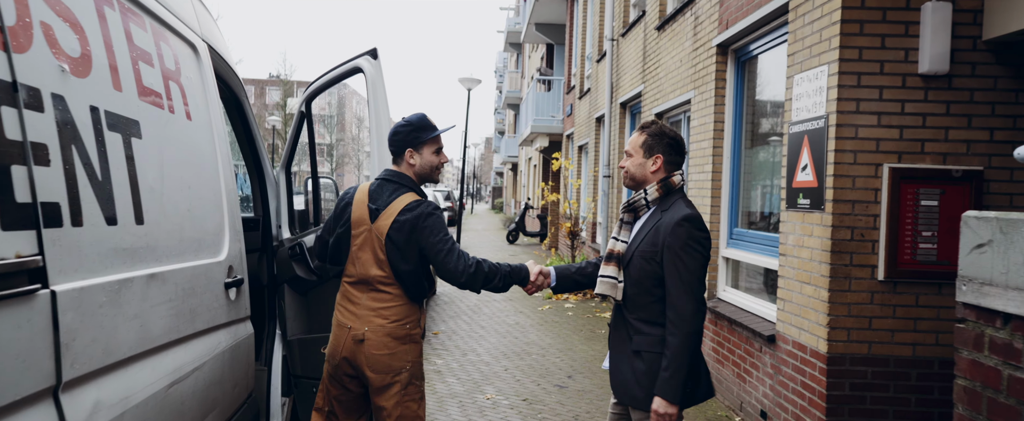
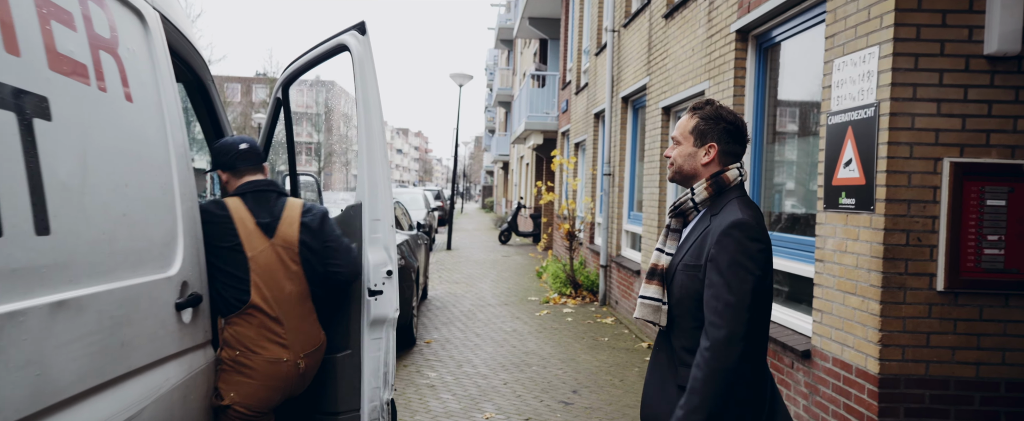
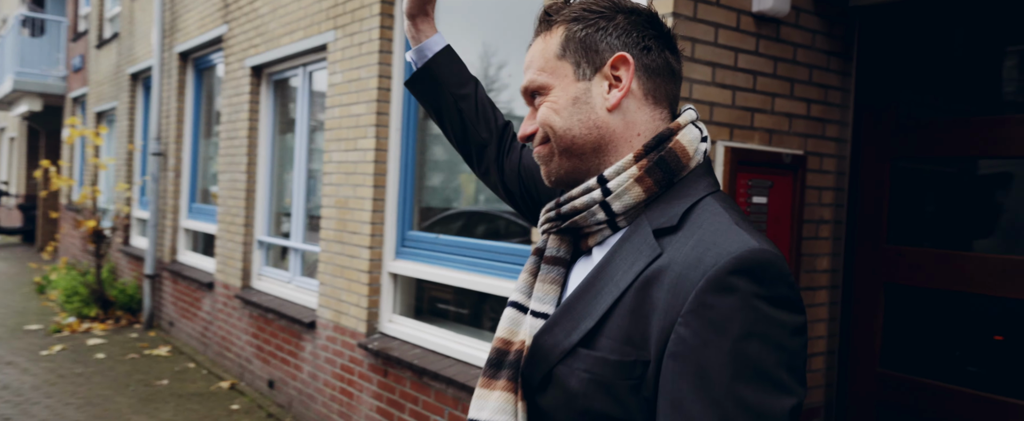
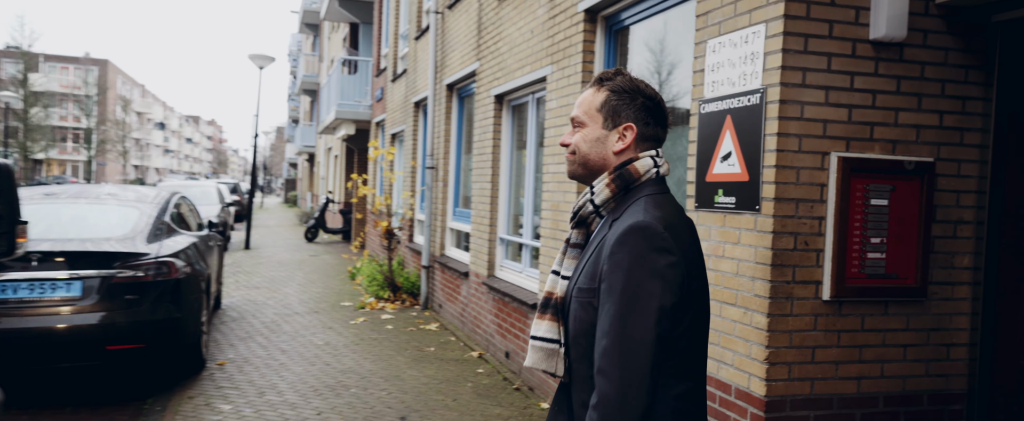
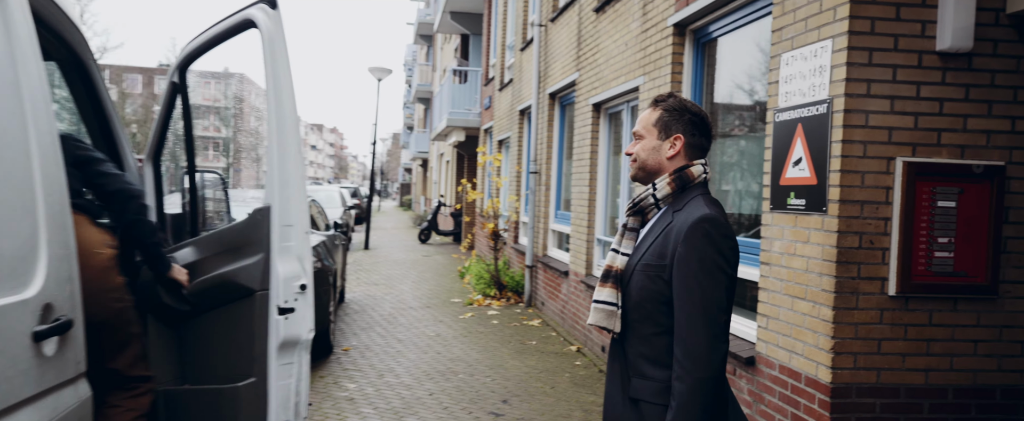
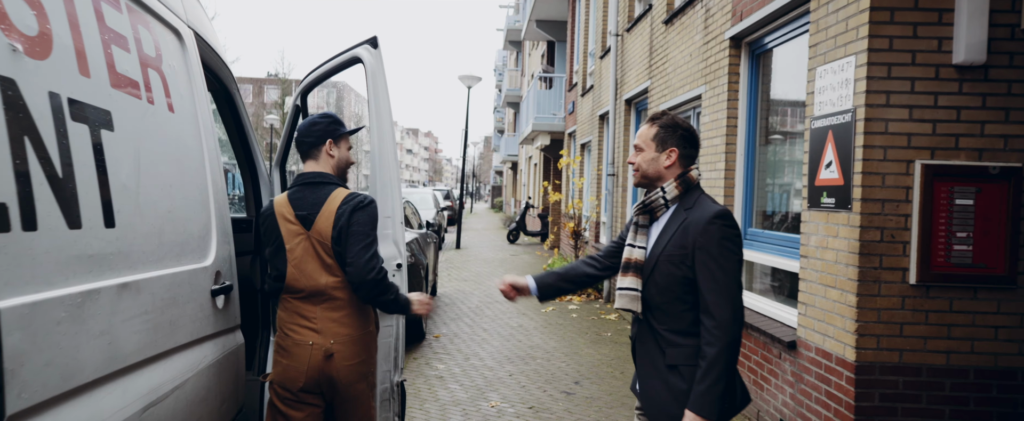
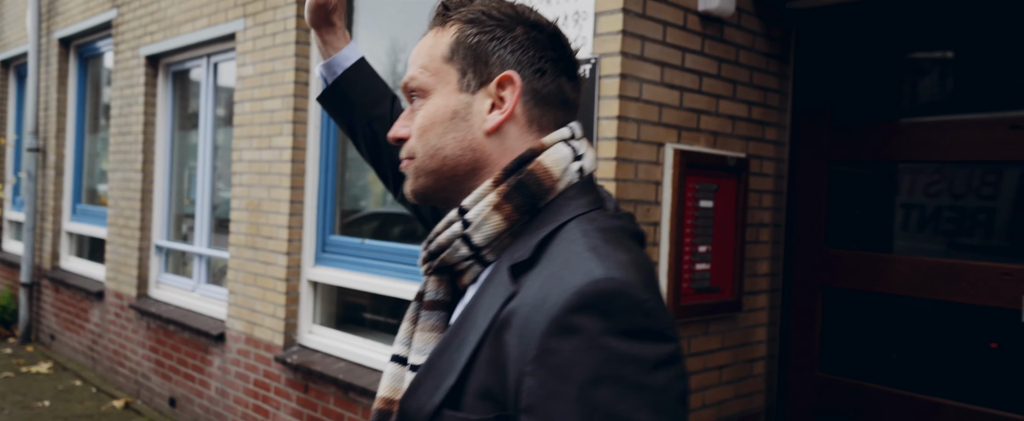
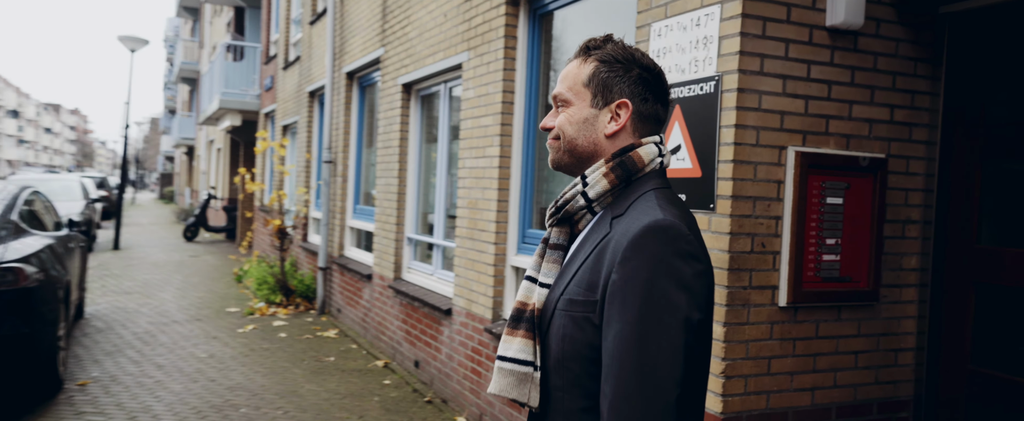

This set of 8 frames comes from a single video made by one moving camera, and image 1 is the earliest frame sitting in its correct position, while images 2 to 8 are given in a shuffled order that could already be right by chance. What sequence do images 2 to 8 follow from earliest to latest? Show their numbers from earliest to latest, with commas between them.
6, 2, 5, 4, 8, 3, 7
